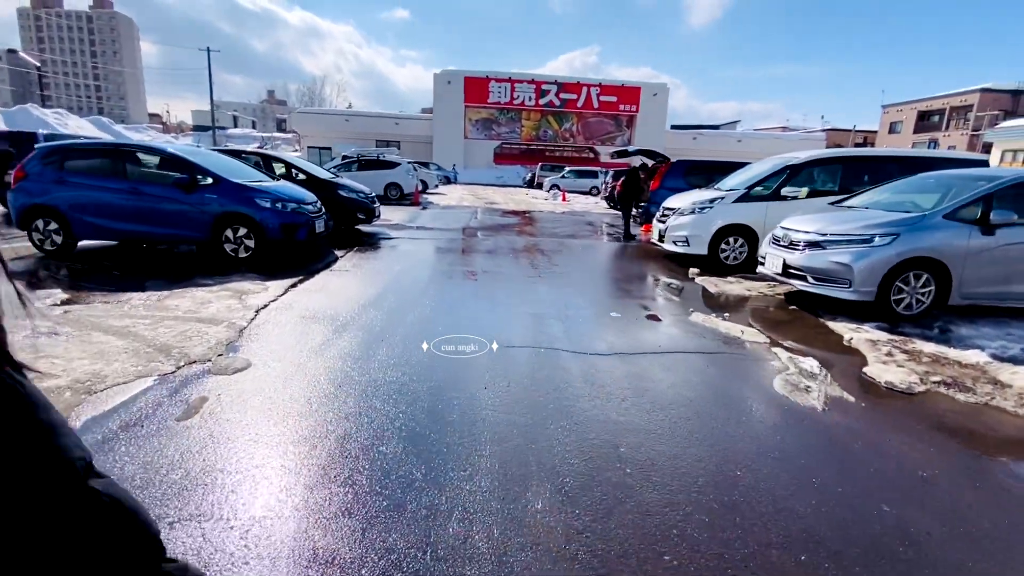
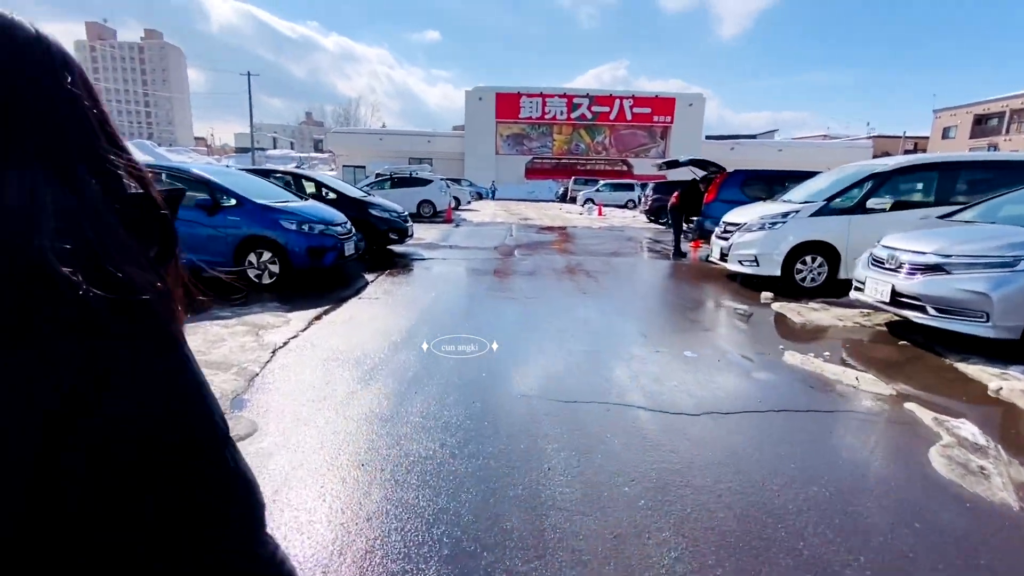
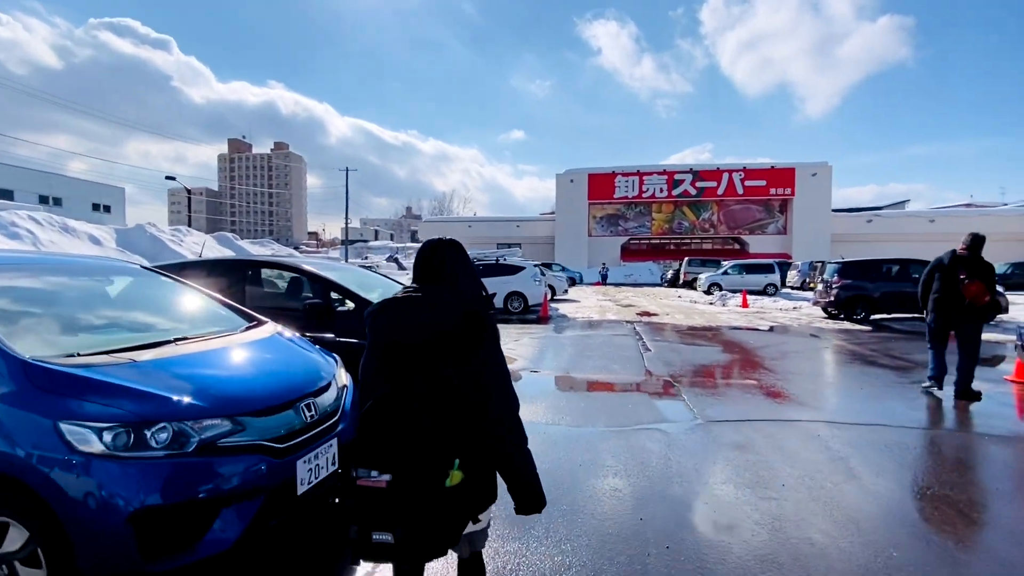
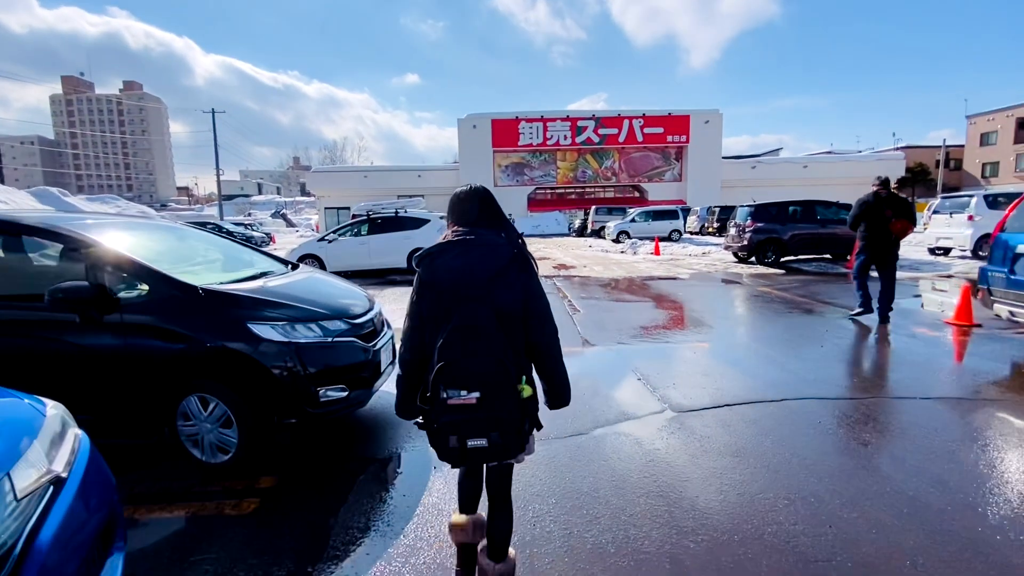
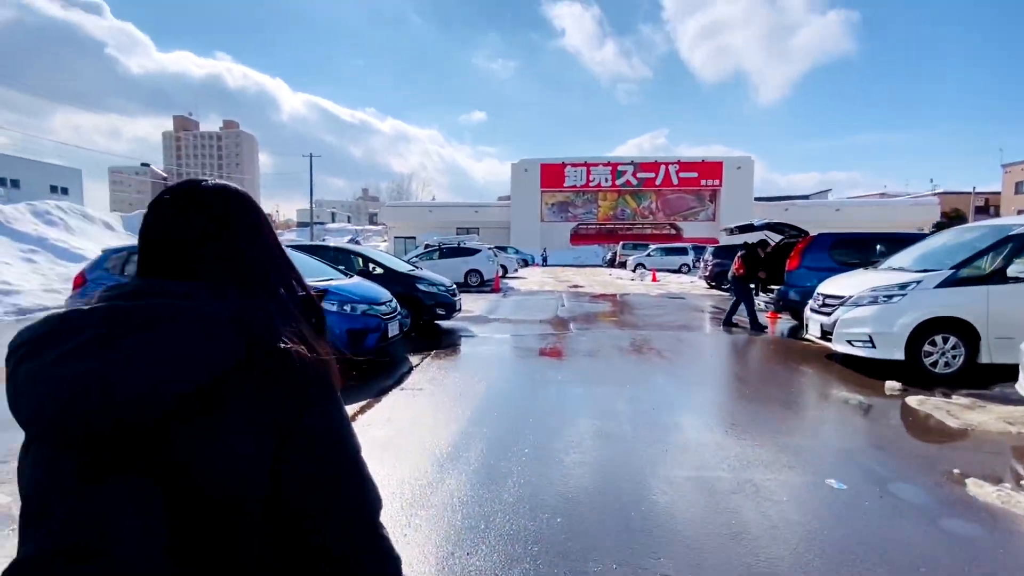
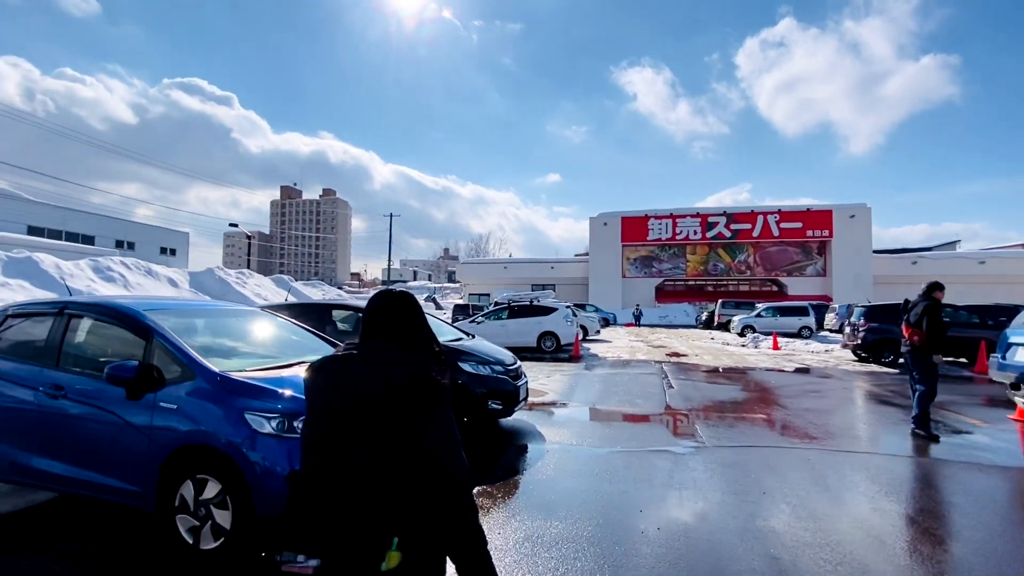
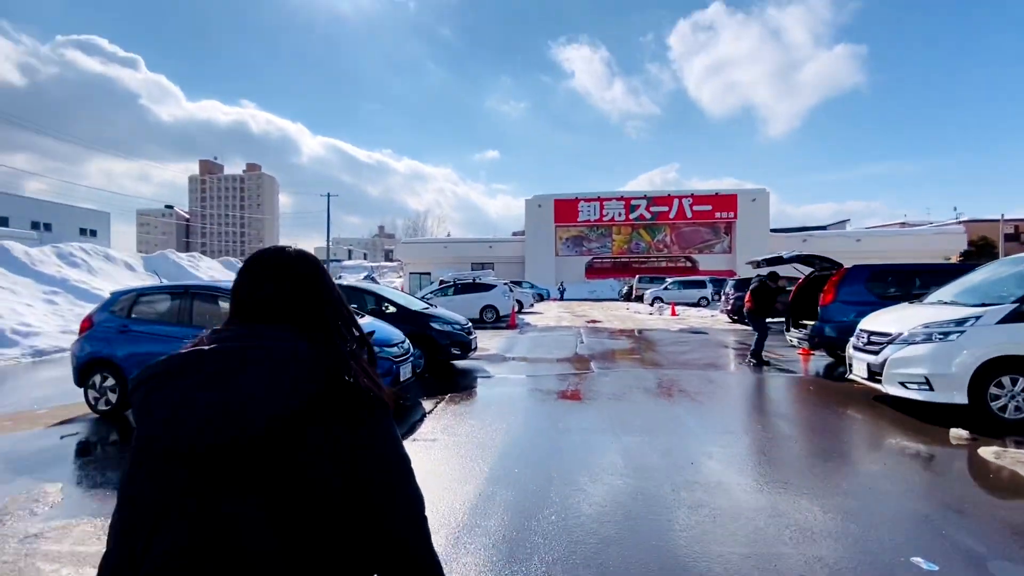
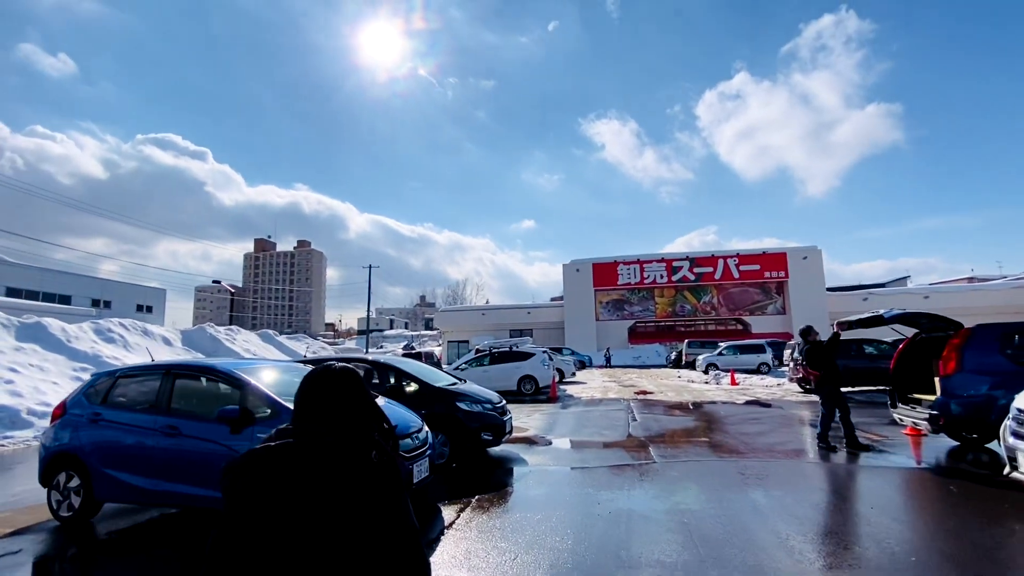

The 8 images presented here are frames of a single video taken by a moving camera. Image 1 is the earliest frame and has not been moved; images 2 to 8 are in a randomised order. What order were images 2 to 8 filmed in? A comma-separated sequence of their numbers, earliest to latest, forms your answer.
2, 5, 7, 8, 6, 3, 4
